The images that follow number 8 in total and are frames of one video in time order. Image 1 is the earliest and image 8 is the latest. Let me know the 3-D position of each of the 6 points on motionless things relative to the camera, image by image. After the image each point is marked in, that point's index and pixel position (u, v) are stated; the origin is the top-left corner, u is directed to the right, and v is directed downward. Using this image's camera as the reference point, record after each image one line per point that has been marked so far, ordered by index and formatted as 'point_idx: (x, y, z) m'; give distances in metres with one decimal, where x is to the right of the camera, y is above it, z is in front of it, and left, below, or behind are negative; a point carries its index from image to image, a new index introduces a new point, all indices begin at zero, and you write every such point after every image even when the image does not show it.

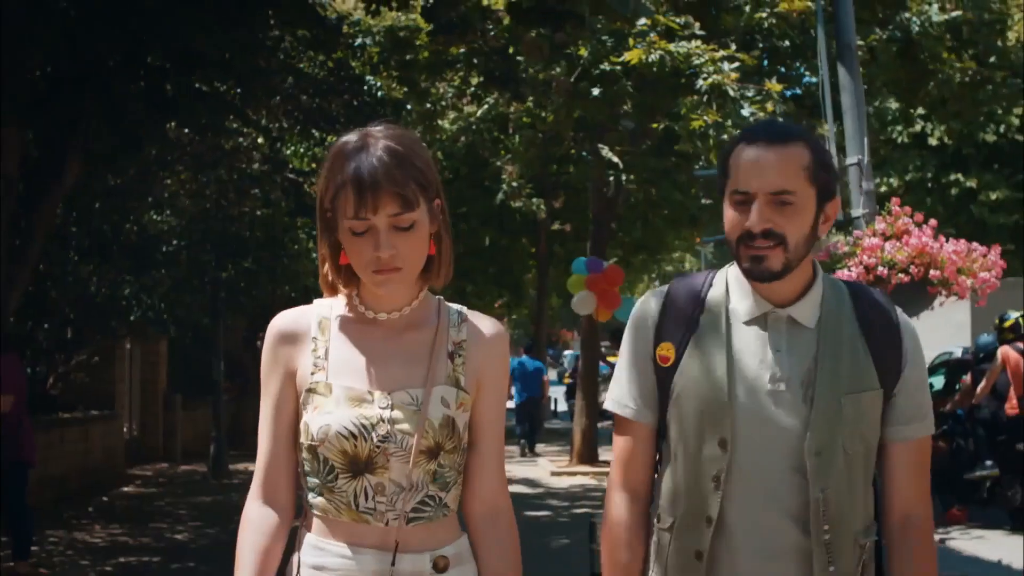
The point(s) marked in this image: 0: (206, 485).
0: (-3.8, -2.4, +17.1) m
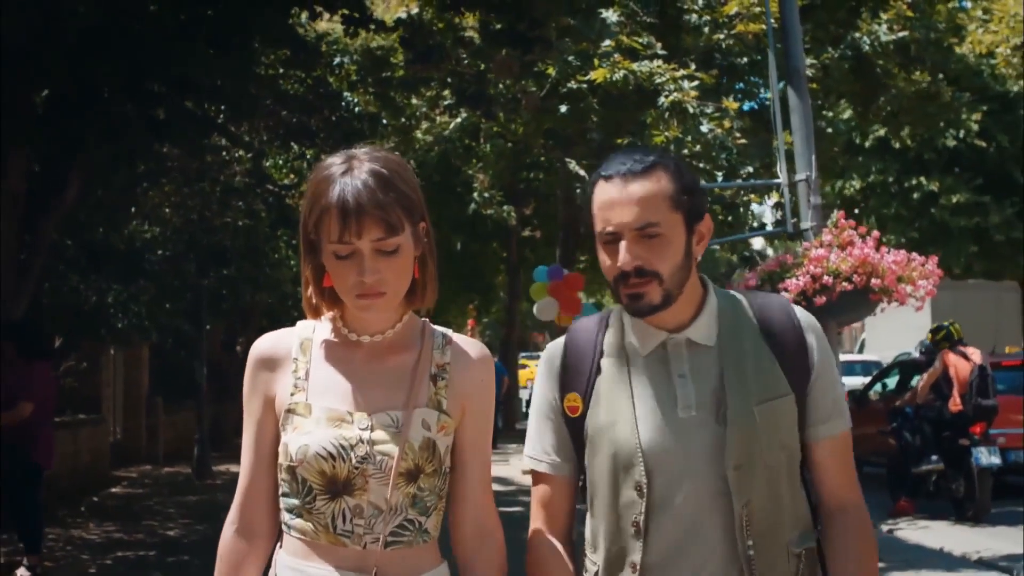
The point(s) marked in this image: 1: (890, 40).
0: (-4.1, -2.5, +17.7) m
1: (+4.6, +3.0, +16.8) m
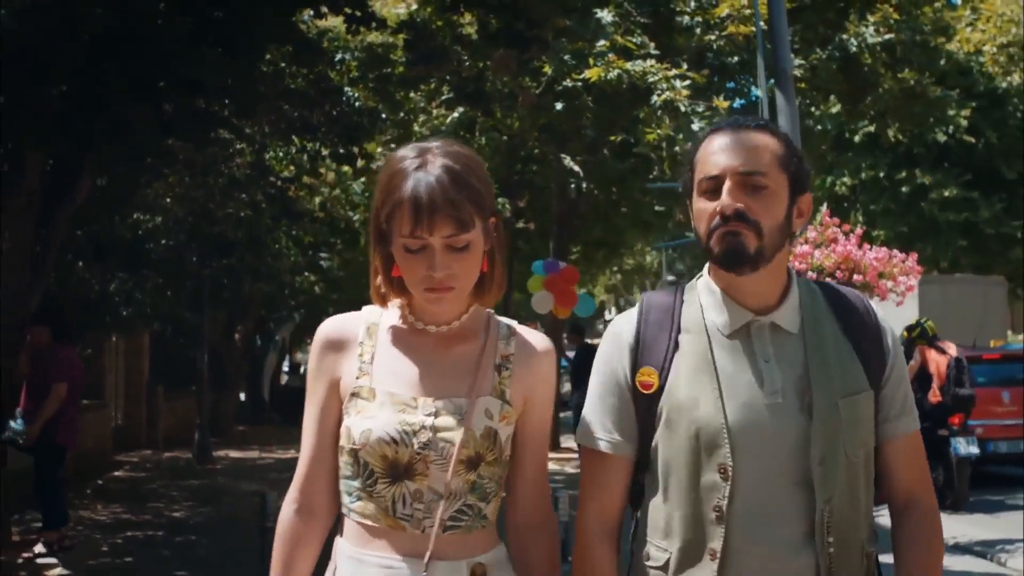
0: (-4.2, -2.4, +18.1) m
1: (+4.5, +3.1, +17.3) m
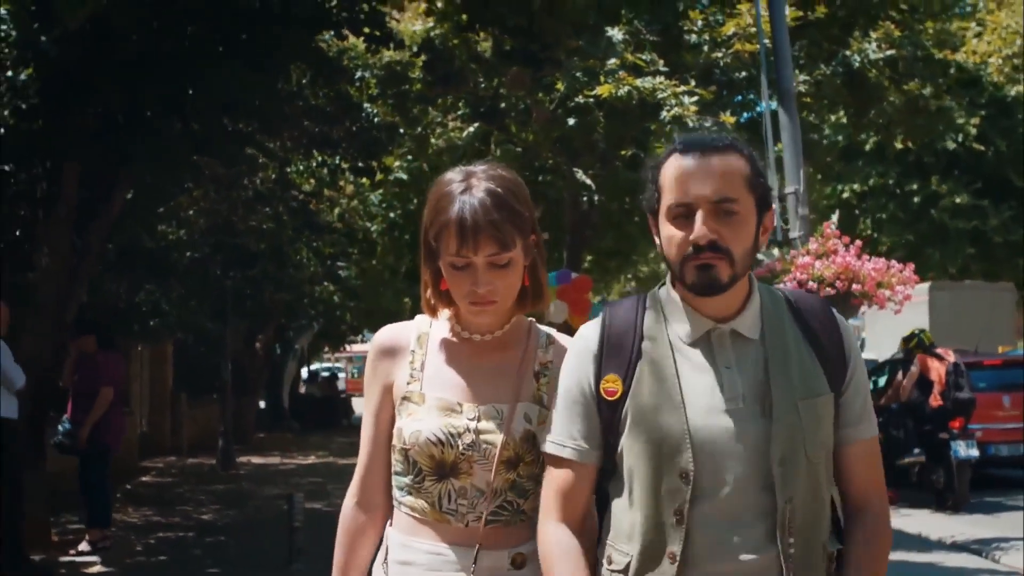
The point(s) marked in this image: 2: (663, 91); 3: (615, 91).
0: (-4.0, -2.5, +18.6) m
1: (+4.7, +3.0, +17.7) m
2: (+1.7, +2.3, +15.9) m
3: (+1.1, +2.2, +15.5) m
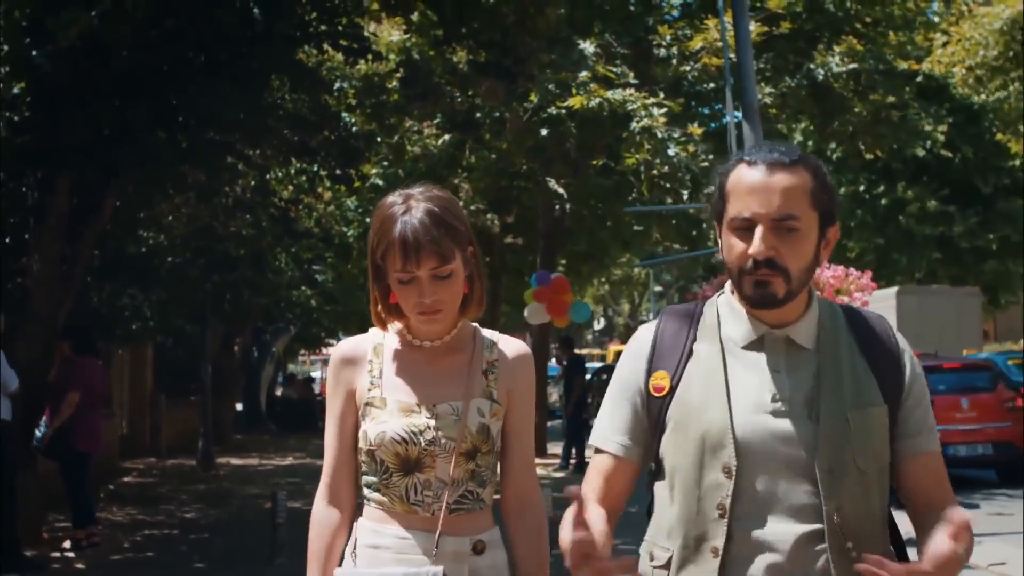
0: (-4.3, -2.6, +19.0) m
1: (+4.4, +2.9, +18.3) m
2: (+1.4, +2.2, +16.4) m
3: (+0.8, +2.2, +16.0) m
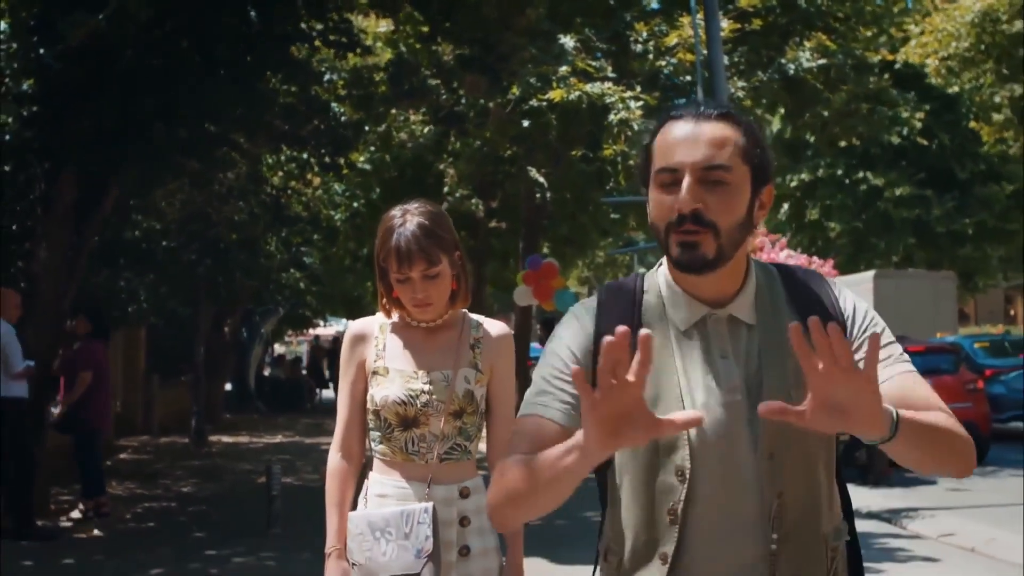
0: (-4.6, -2.3, +19.7) m
1: (+4.1, +3.1, +19.0) m
2: (+1.2, +2.4, +17.0) m
3: (+0.6, +2.3, +16.7) m
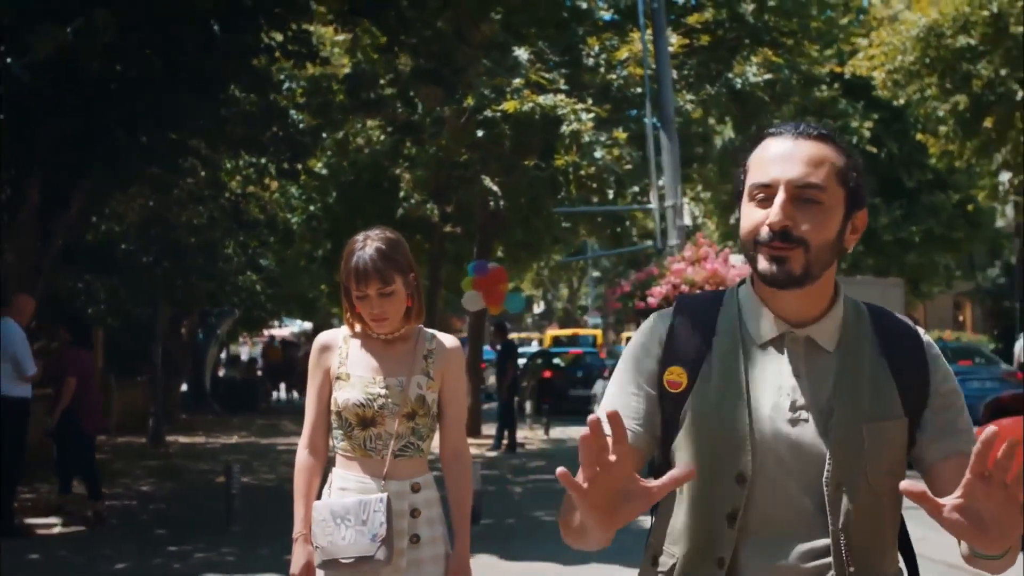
0: (-5.3, -2.4, +20.0) m
1: (+3.5, +3.0, +19.5) m
2: (+0.7, +2.3, +17.5) m
3: (+0.1, +2.3, +17.1) m
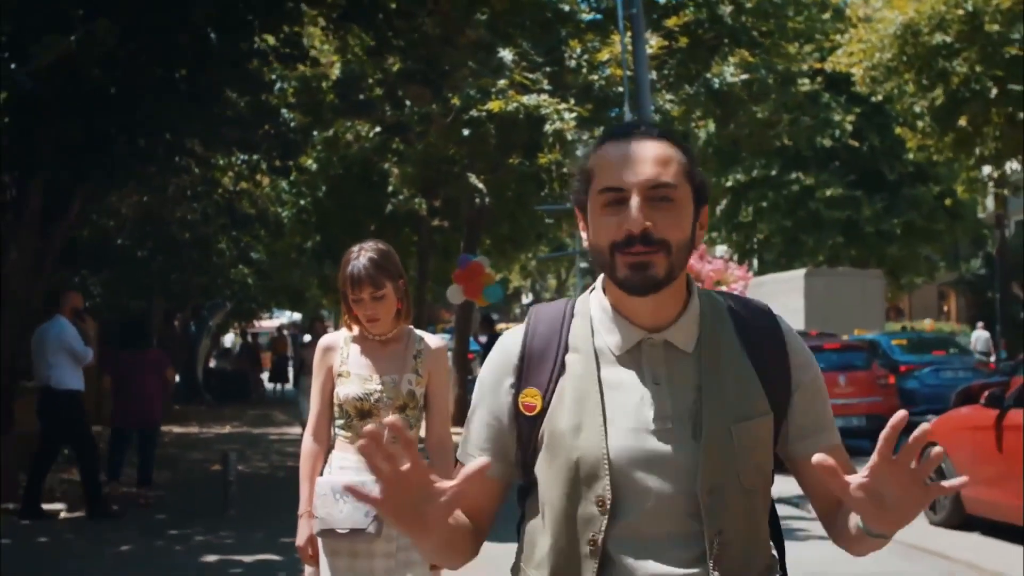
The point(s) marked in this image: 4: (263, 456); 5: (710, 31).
0: (-5.5, -2.3, +20.5) m
1: (+3.3, +3.1, +20.1) m
2: (+0.5, +2.4, +18.1) m
3: (-0.1, +2.3, +17.7) m
4: (-3.3, -2.2, +18.3) m
5: (+2.8, +3.7, +19.7) m
